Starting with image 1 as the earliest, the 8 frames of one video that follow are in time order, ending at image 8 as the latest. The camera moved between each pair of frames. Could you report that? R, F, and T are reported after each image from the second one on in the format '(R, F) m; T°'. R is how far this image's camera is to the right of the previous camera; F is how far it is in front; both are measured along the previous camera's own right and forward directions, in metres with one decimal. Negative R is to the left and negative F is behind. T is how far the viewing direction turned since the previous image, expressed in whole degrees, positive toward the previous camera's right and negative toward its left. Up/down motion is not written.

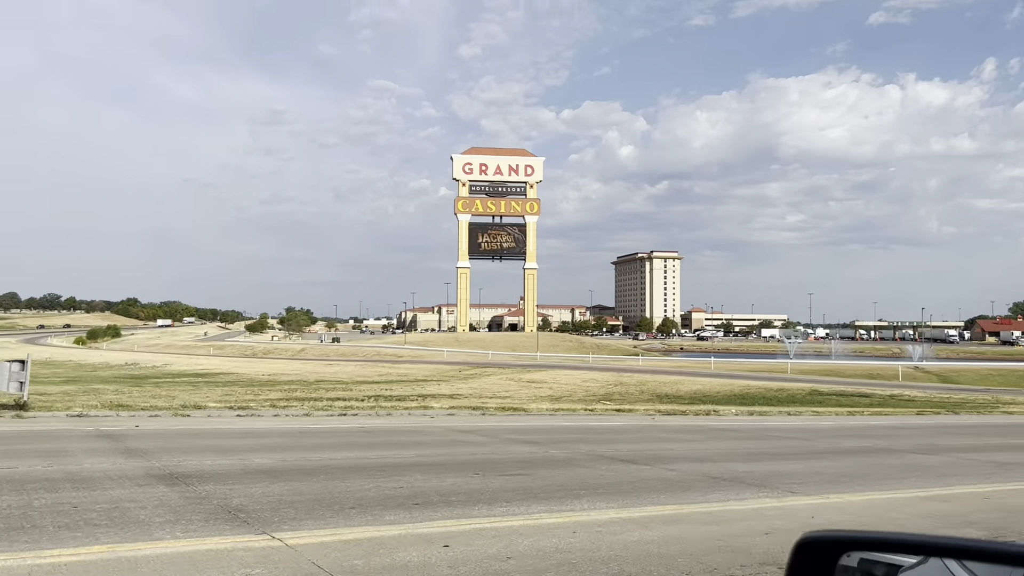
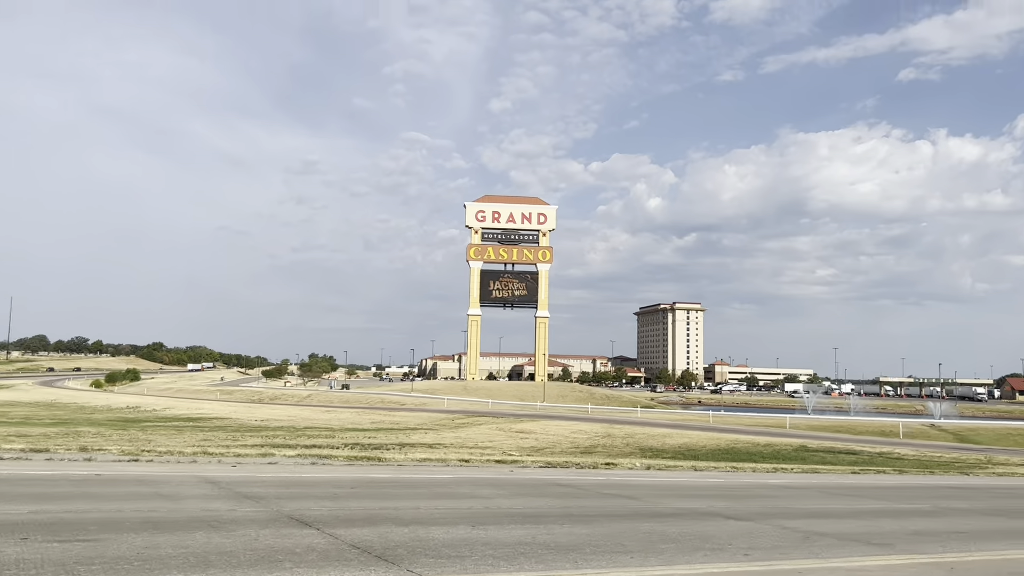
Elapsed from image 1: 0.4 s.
(+1.4, +0.7) m; -2°
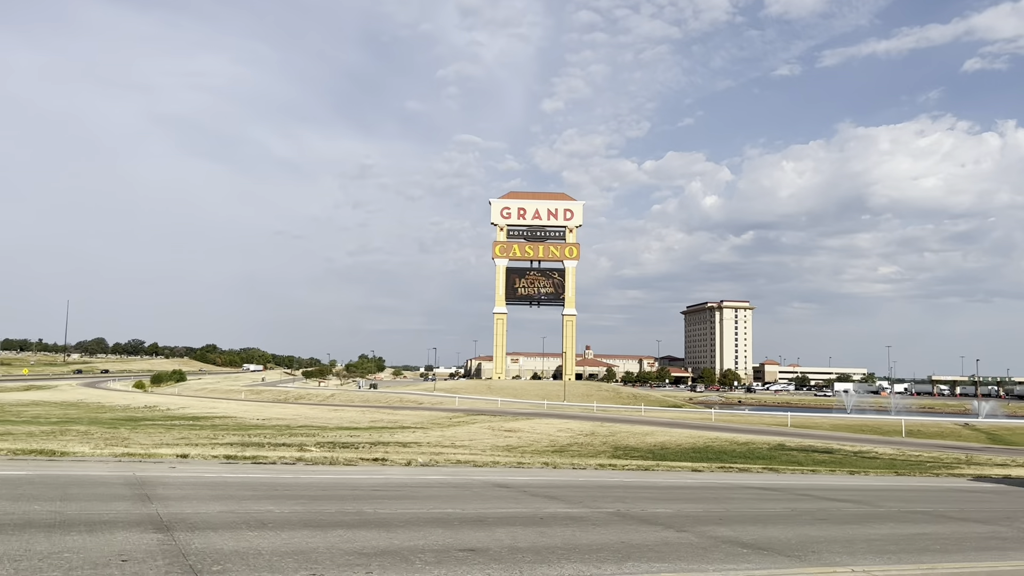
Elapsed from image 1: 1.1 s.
(+2.5, +1.1) m; -4°
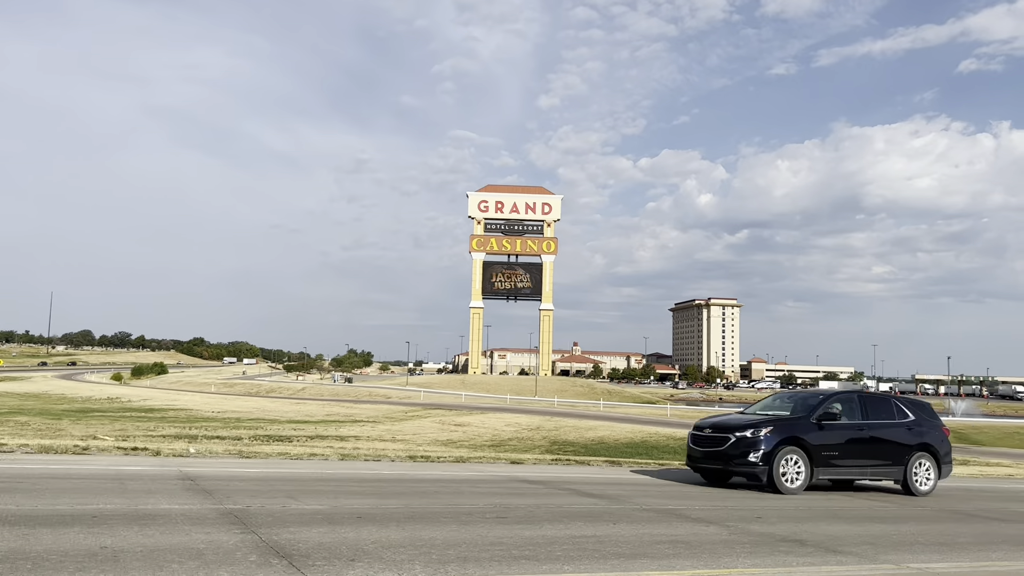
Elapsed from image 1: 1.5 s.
(+1.6, +0.6) m; +1°
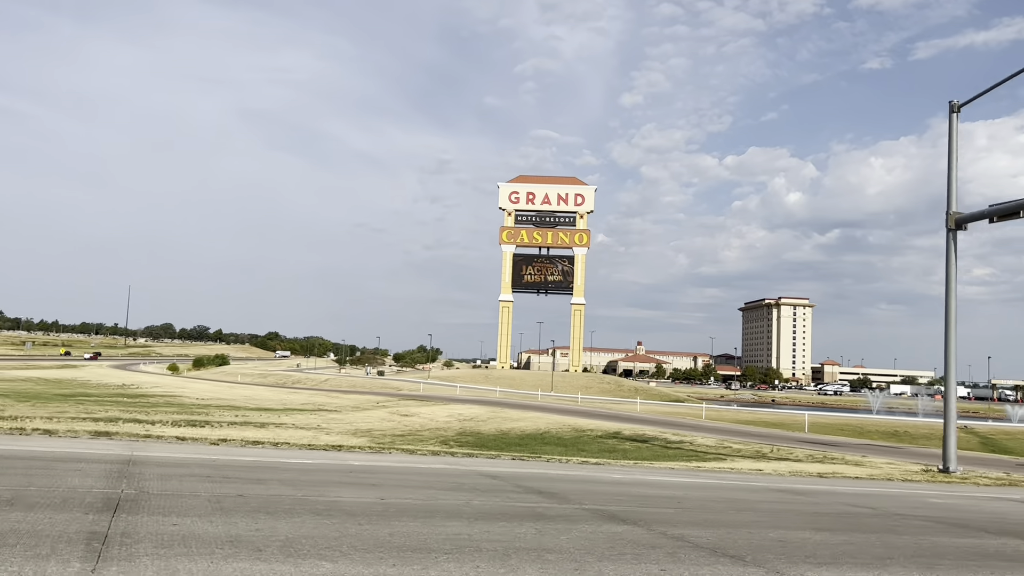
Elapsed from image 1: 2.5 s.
(+4.5, +1.8) m; -5°
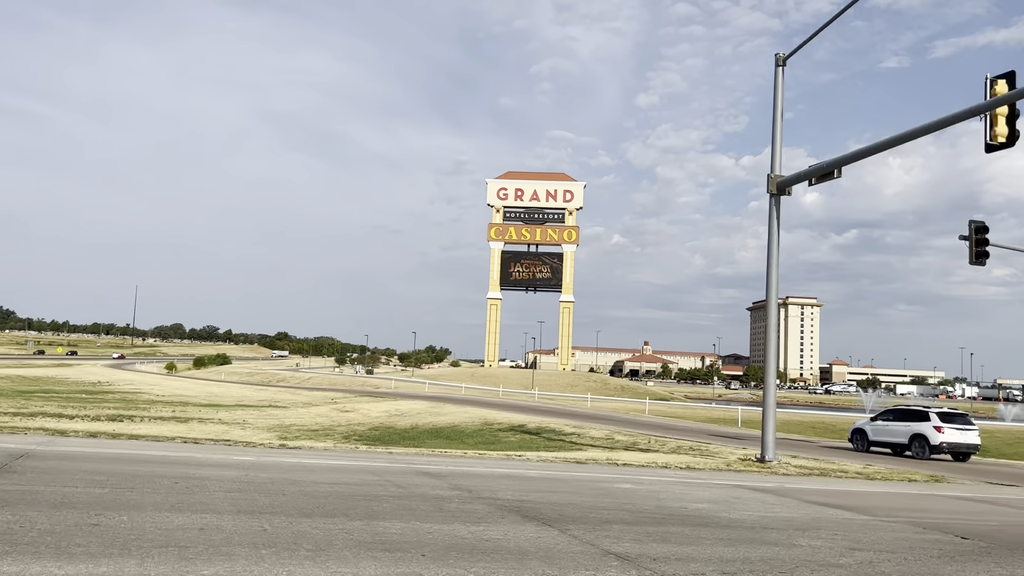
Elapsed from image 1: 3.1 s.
(+2.5, +0.8) m; -1°
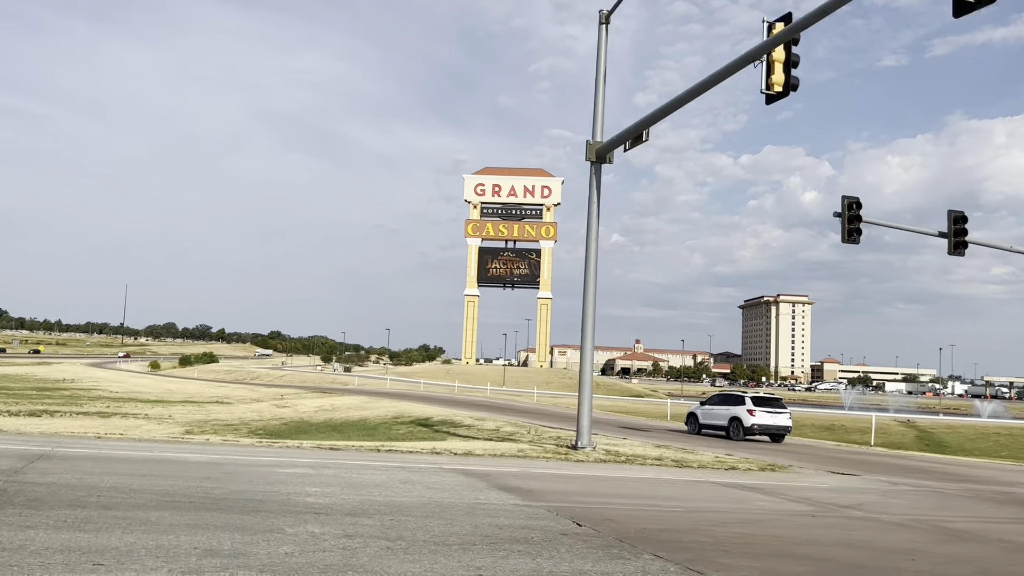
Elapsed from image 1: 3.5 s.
(+1.9, +0.6) m; 0°
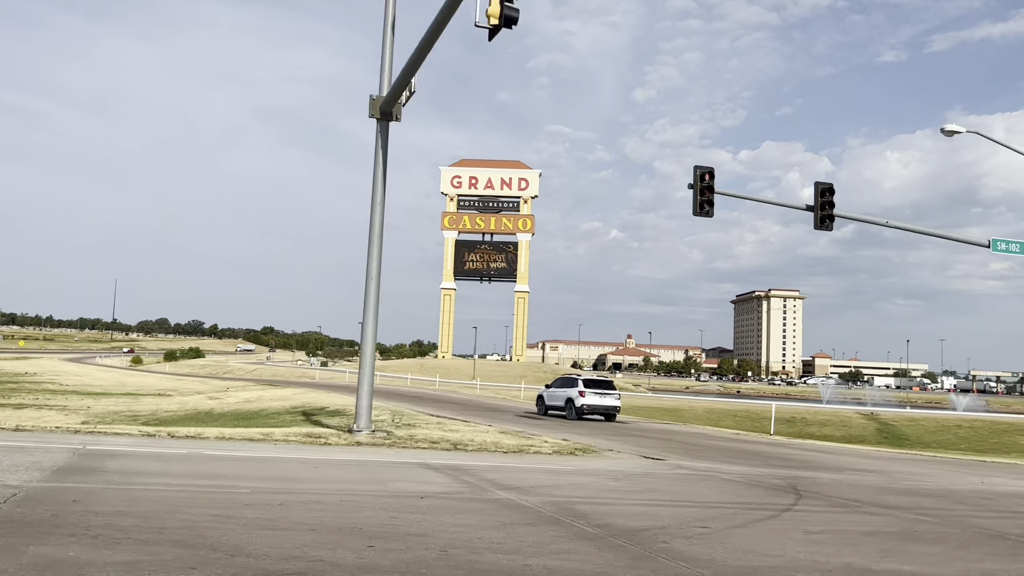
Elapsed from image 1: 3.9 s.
(+2.0, +0.6) m; 0°
